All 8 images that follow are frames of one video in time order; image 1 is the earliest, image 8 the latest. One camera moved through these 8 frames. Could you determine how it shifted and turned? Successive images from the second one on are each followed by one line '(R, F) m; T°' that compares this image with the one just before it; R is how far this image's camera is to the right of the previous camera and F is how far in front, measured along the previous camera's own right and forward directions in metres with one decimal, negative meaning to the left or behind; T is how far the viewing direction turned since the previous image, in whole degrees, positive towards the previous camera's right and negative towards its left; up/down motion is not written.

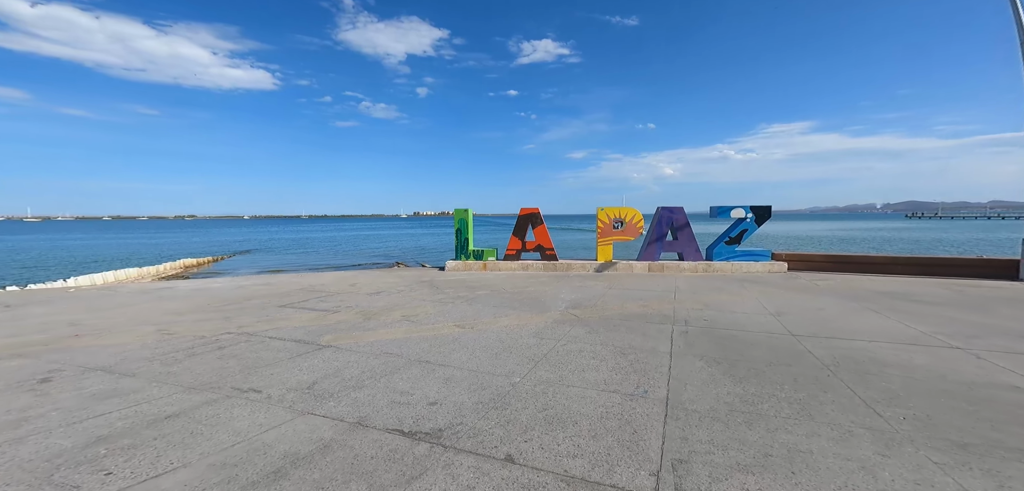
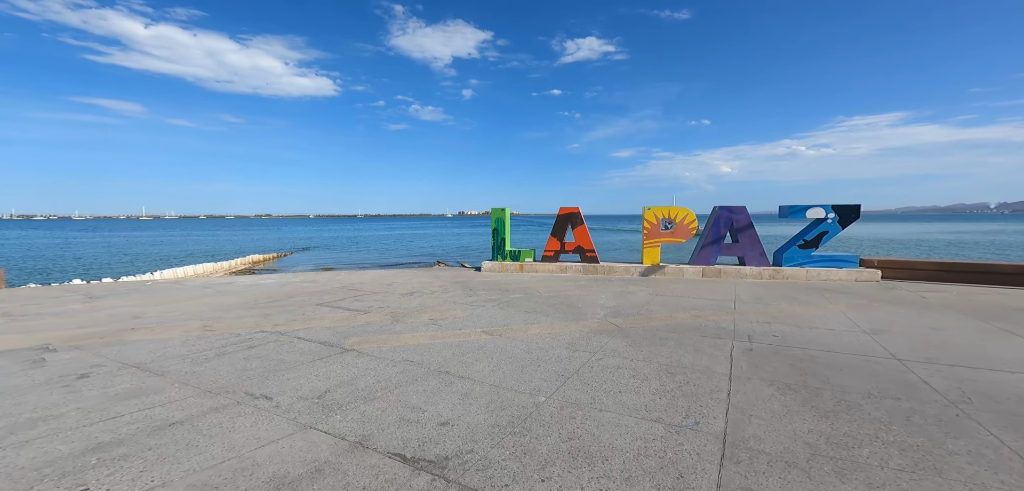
(+0.2, +0.5) m; -7°
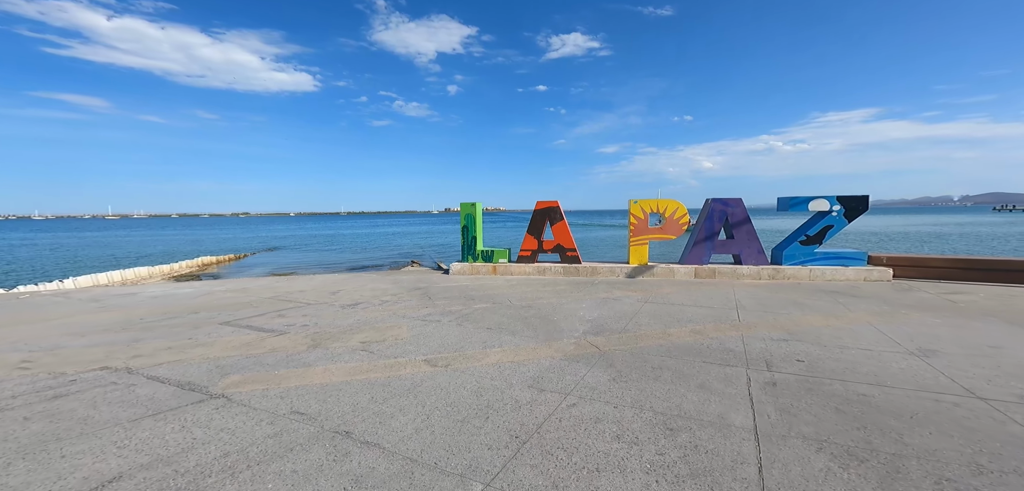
(+0.5, +1.4) m; +2°
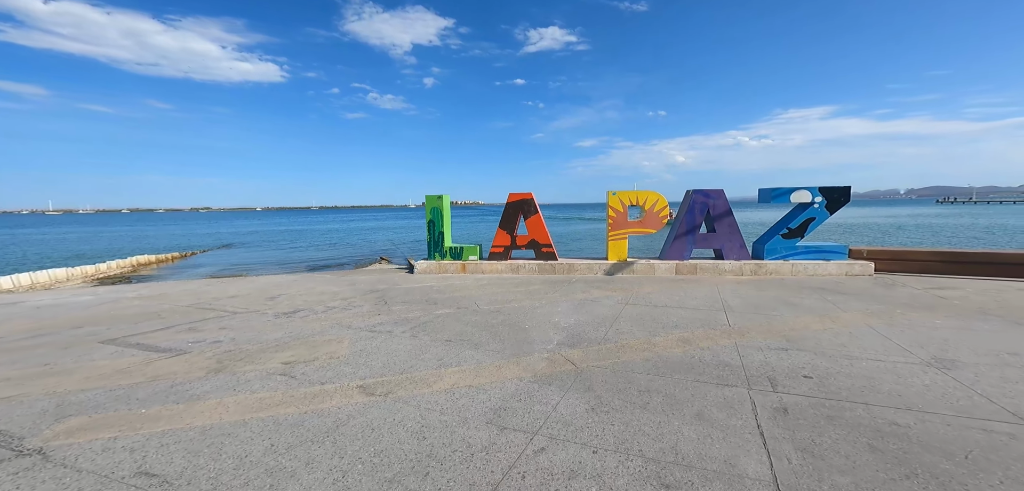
(+0.2, +0.9) m; +3°
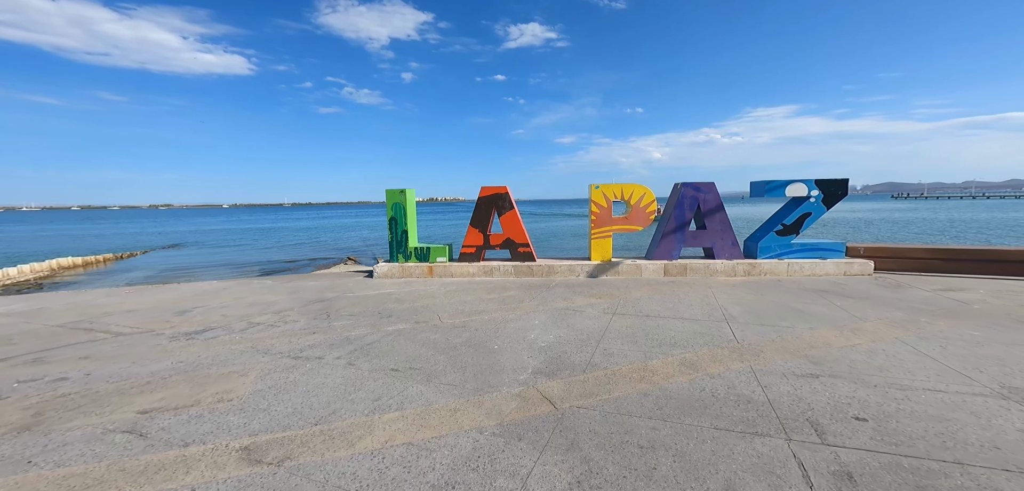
(+0.2, +1.1) m; +3°
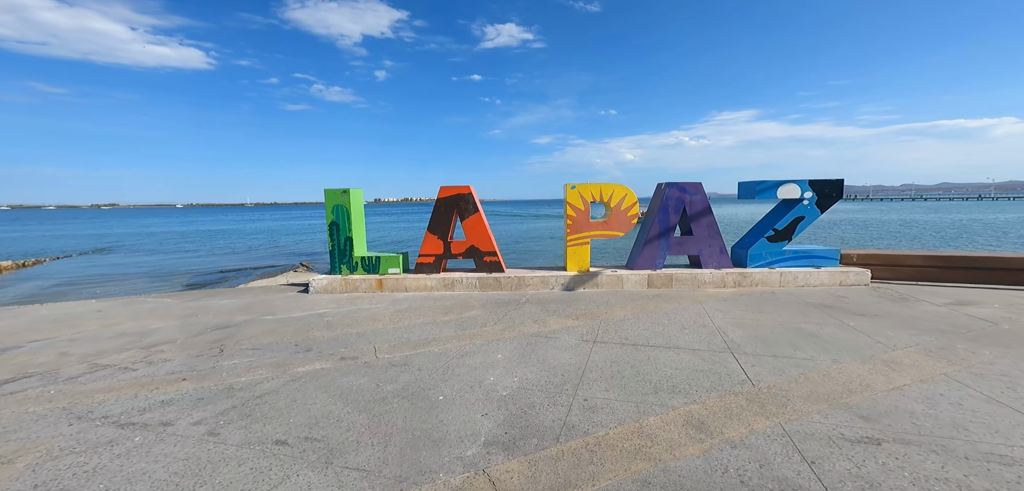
(+0.2, +1.2) m; +4°
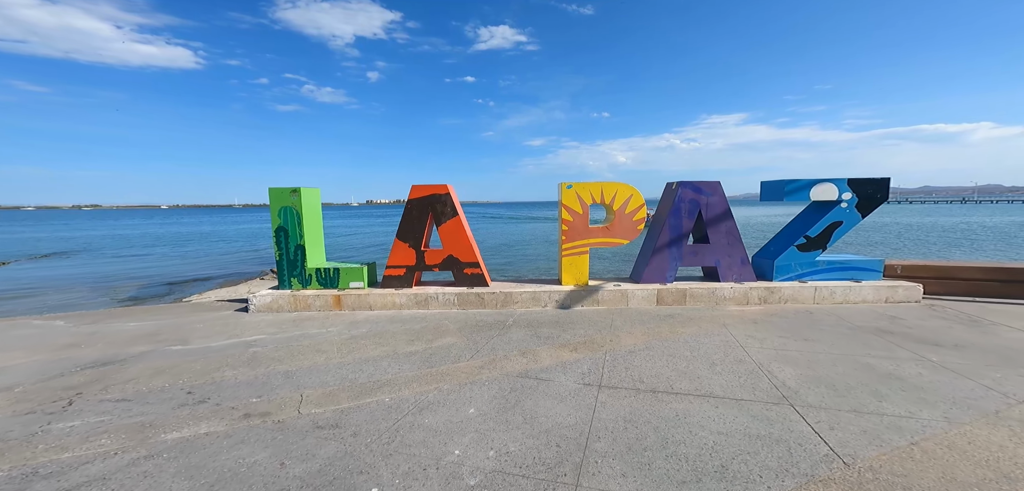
(+0.1, +1.3) m; +1°
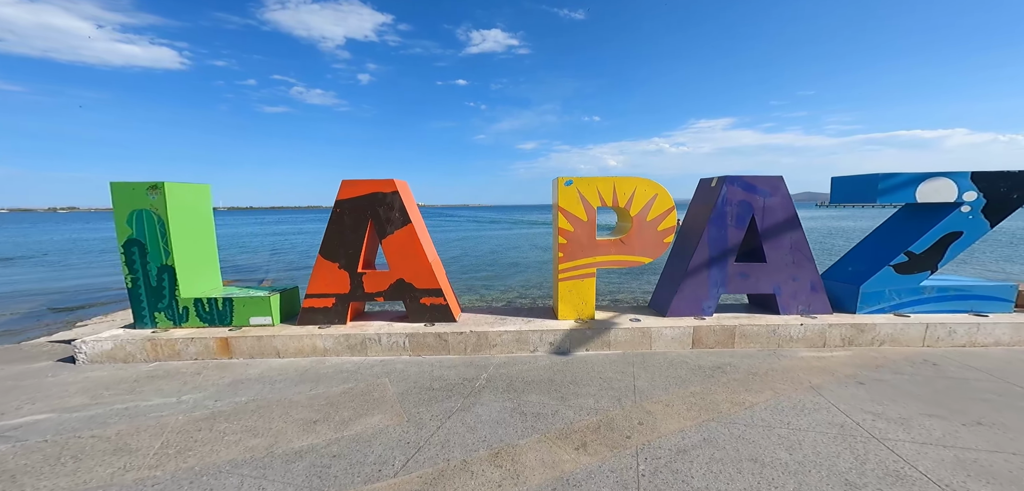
(+0.2, +2.2) m; +1°
